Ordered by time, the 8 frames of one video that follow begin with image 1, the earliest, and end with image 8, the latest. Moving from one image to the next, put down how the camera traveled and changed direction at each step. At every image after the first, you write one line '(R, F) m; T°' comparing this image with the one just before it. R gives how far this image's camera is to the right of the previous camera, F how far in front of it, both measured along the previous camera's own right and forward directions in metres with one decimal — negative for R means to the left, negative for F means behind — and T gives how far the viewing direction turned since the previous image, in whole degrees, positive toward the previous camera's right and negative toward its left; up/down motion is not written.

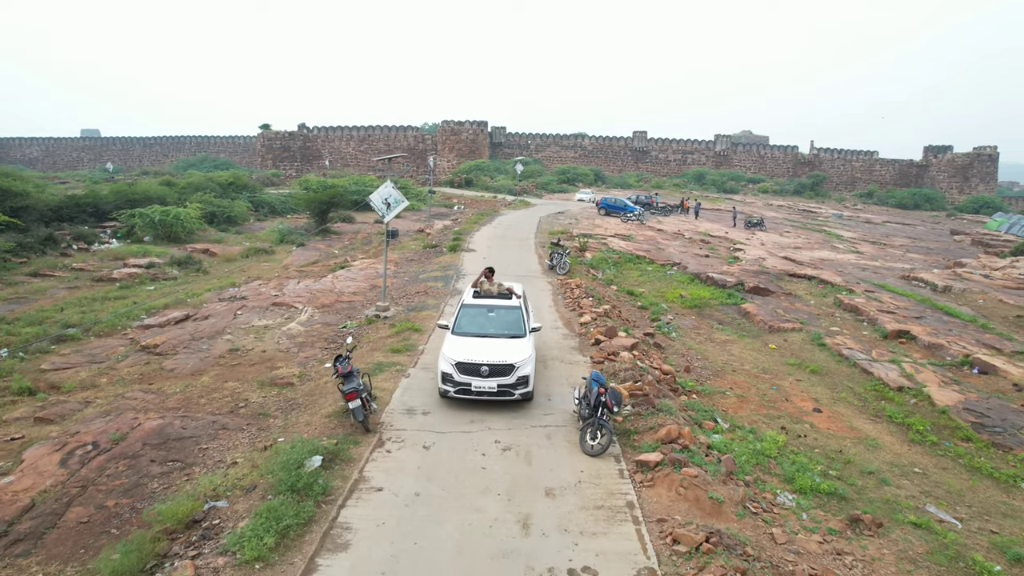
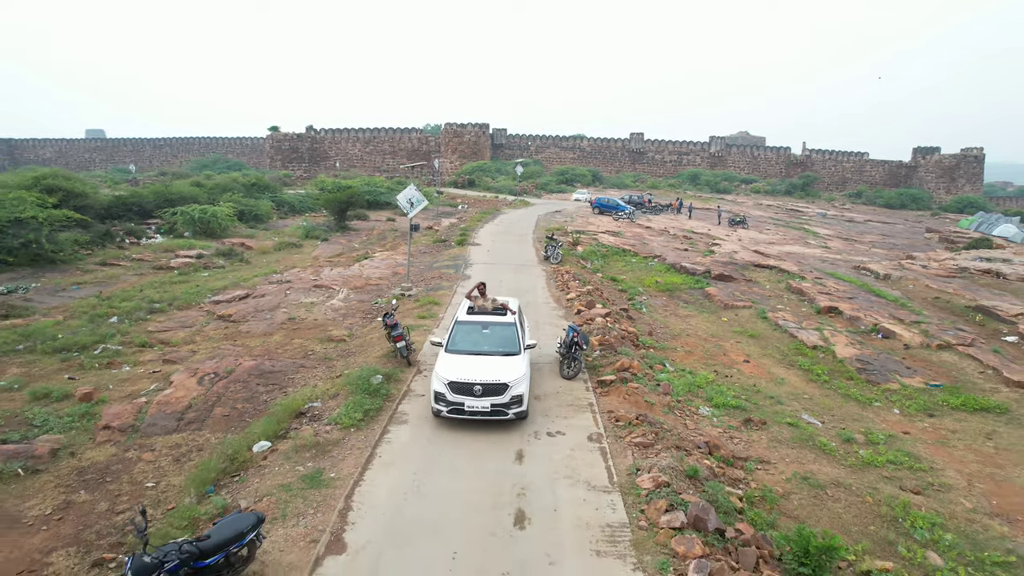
(0.0, -1.4) m; 0°
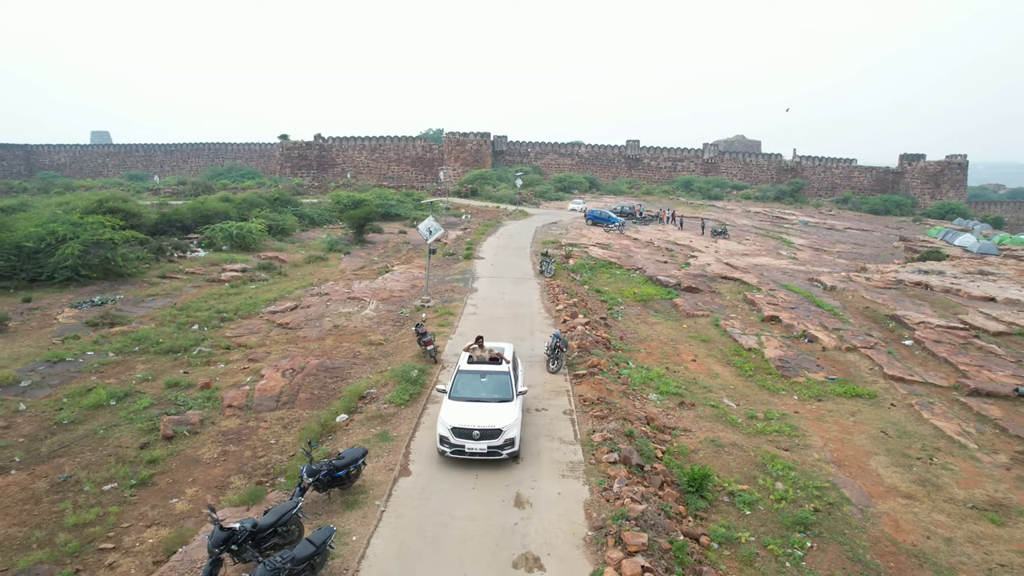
(0.0, -1.8) m; 0°
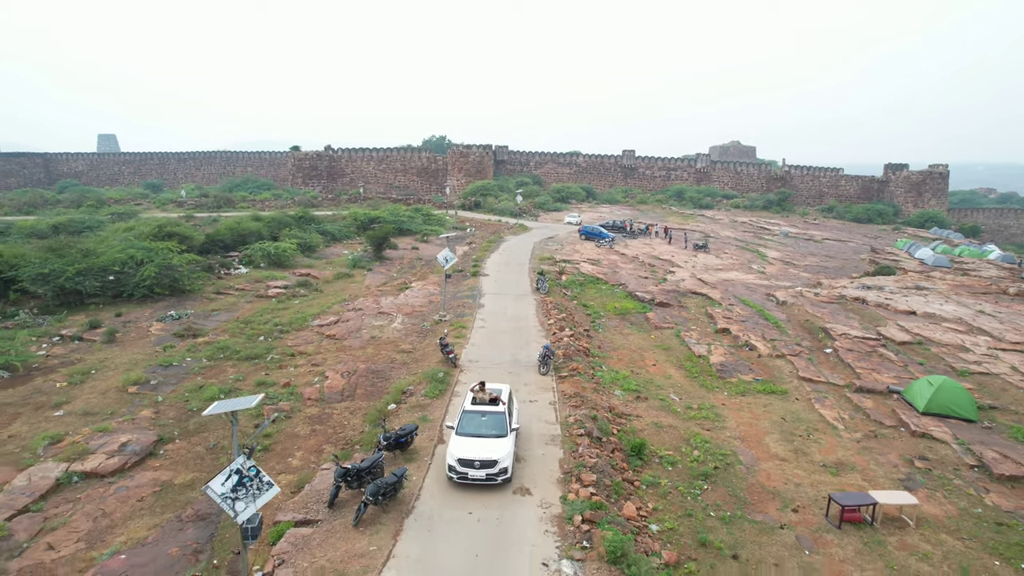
(0.0, -2.2) m; 0°
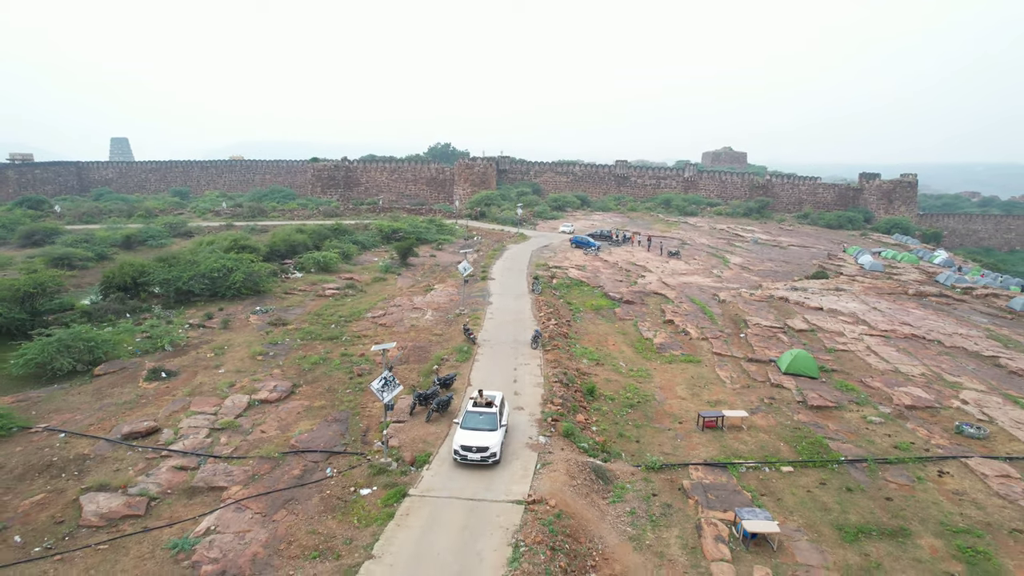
(0.0, -4.1) m; 0°
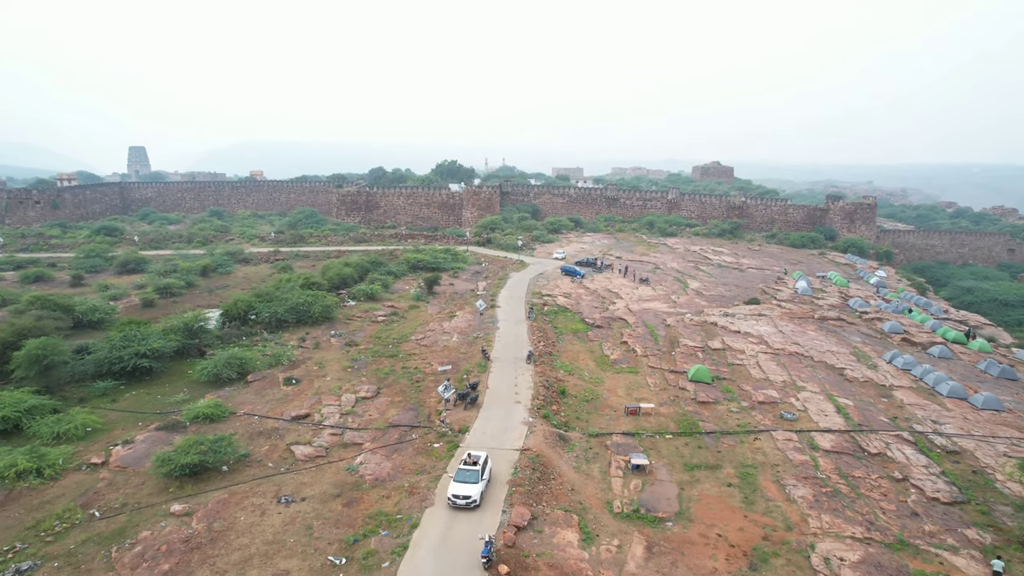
(0.0, -6.5) m; 0°
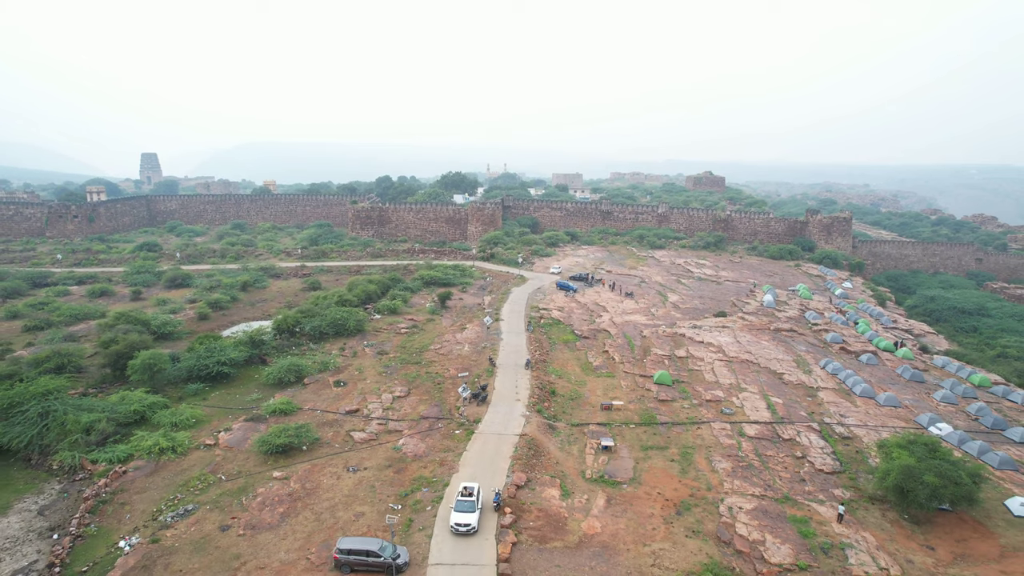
(0.0, -4.7) m; 0°
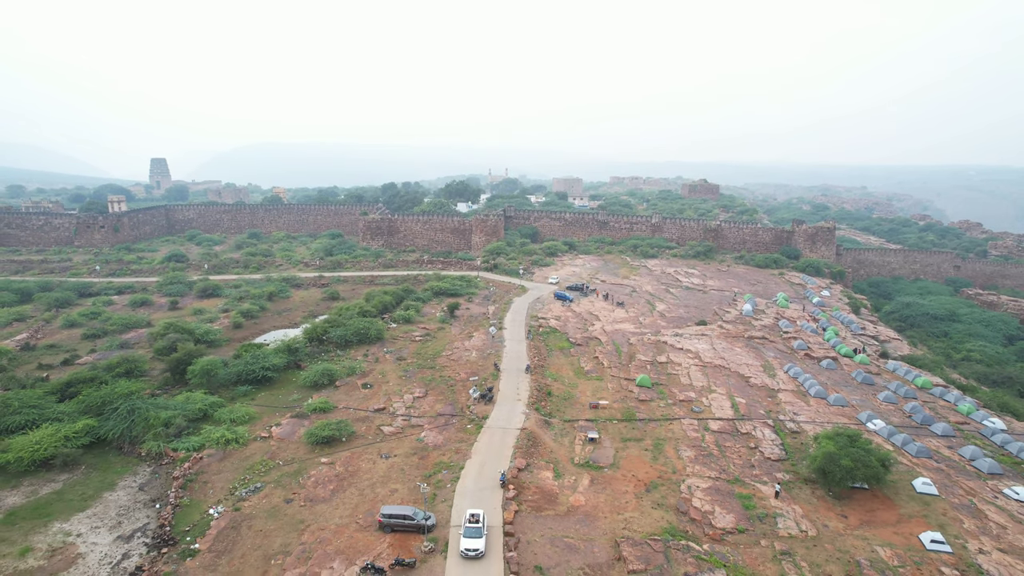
(-0.1, -3.7) m; 0°
